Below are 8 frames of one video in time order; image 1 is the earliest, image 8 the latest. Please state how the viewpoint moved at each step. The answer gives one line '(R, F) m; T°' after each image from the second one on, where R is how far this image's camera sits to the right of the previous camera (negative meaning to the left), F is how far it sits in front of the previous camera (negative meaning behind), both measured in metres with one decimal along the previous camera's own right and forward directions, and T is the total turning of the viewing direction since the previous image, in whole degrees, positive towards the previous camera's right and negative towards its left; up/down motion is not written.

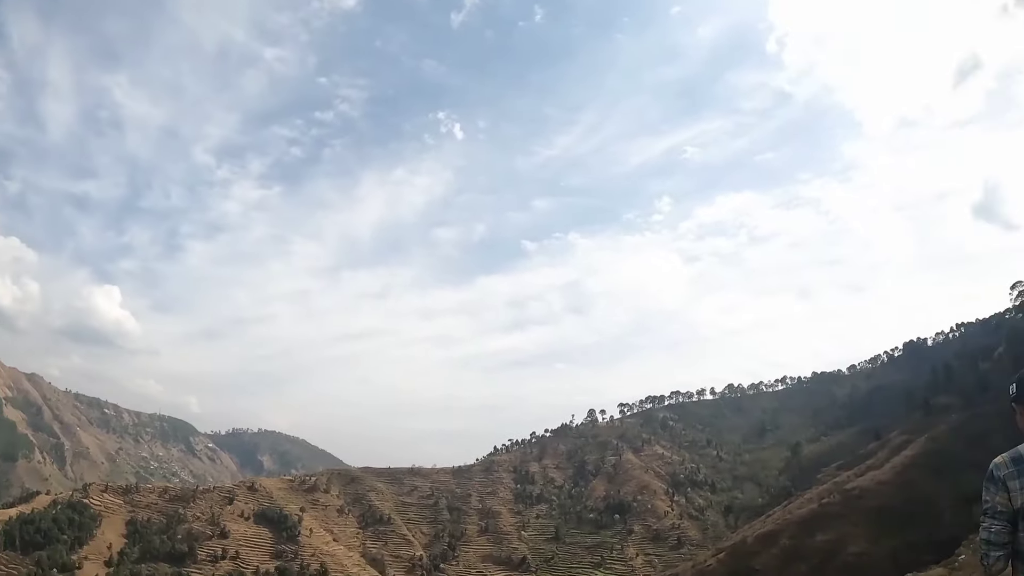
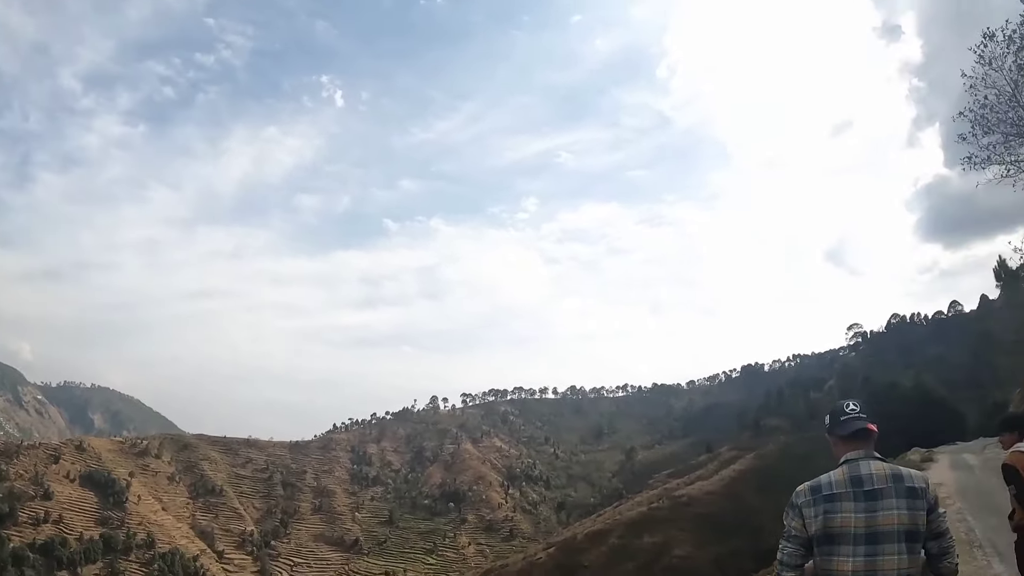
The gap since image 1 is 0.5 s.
(+3.1, +4.5) m; +11°
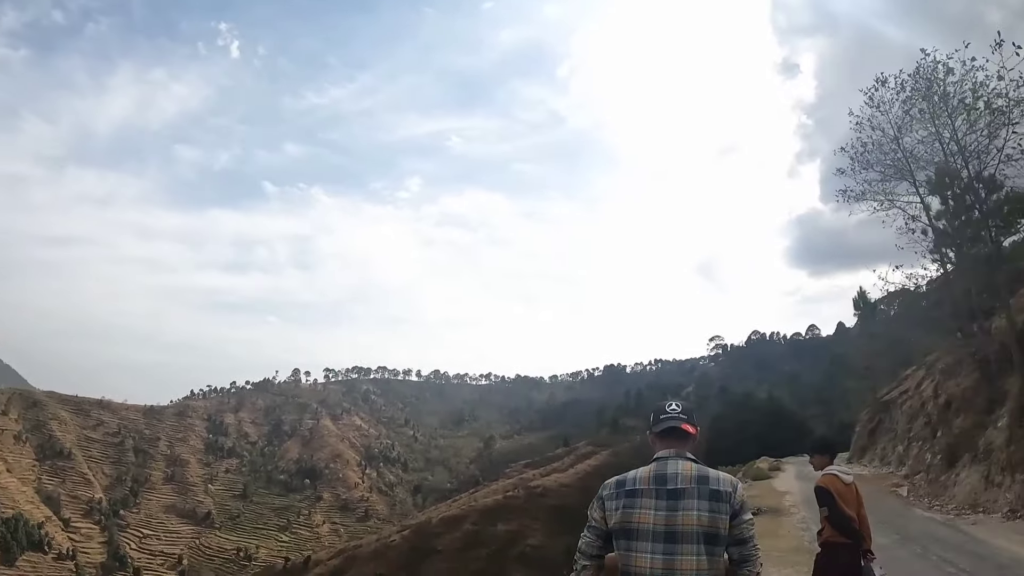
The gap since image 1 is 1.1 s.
(+1.5, +1.4) m; +10°
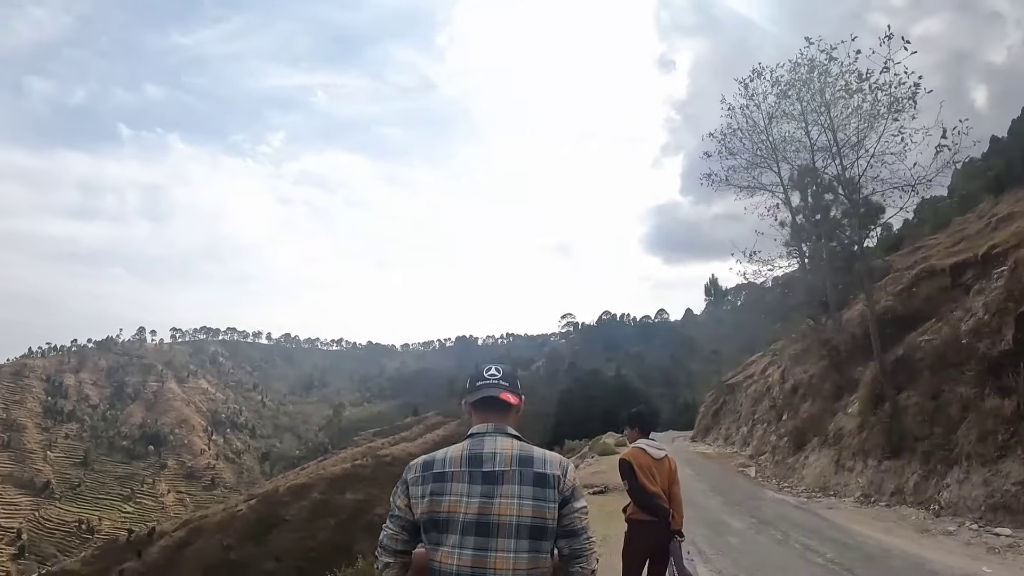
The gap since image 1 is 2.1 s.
(+0.6, +2.0) m; +11°
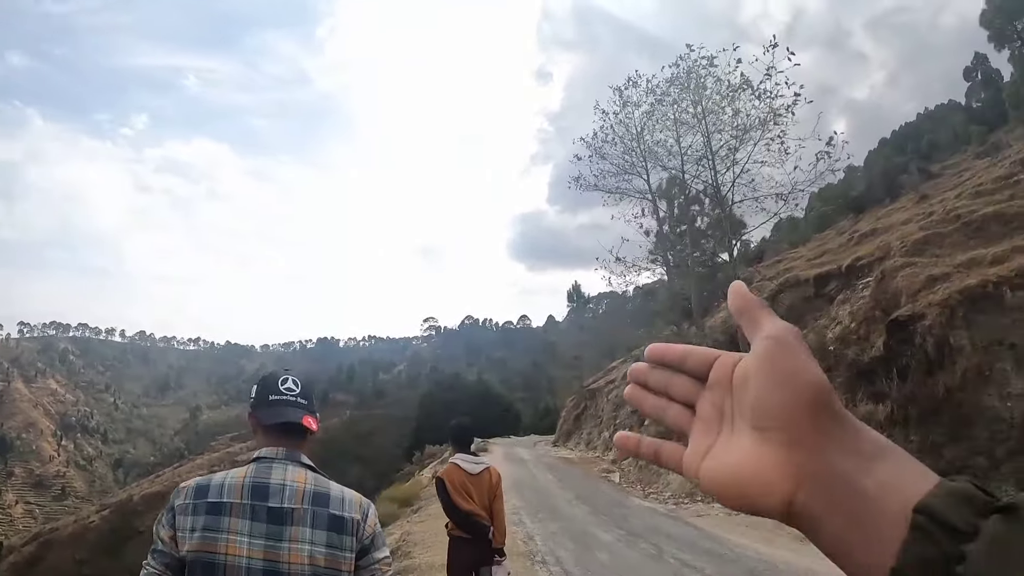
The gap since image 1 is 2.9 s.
(+0.6, +1.8) m; +9°
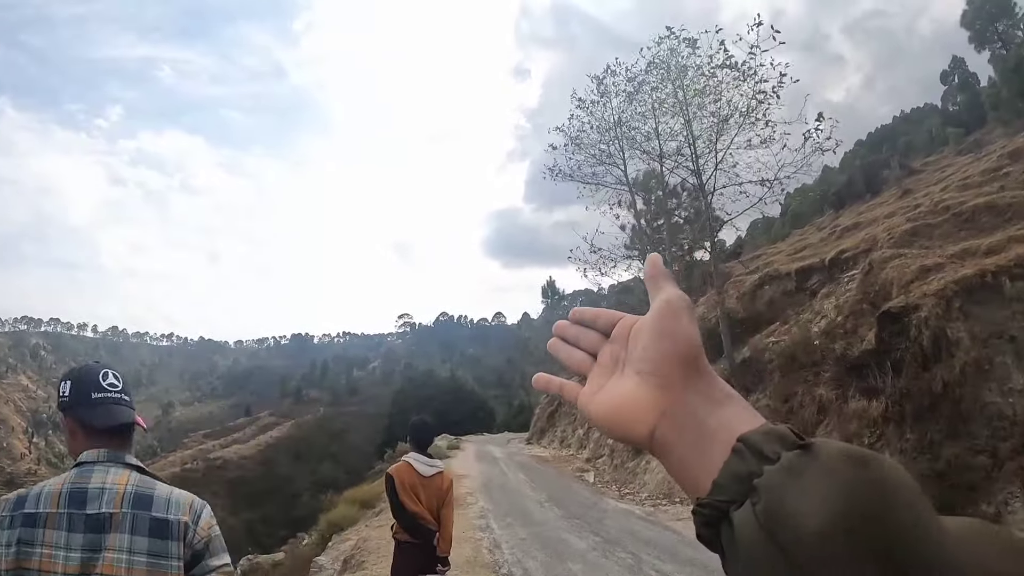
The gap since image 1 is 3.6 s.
(+0.1, +0.4) m; +2°
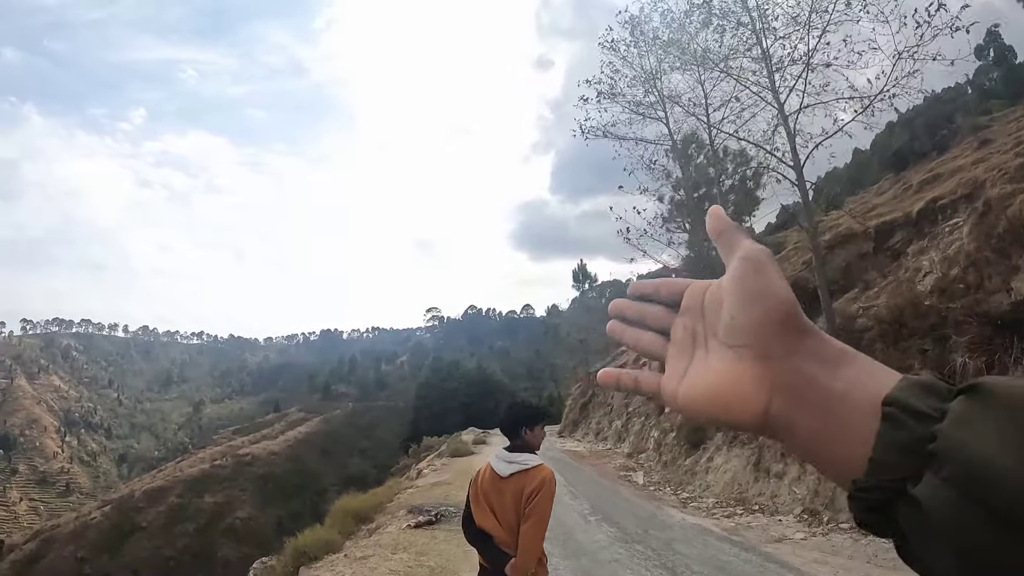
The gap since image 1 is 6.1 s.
(-0.4, +0.3) m; -2°
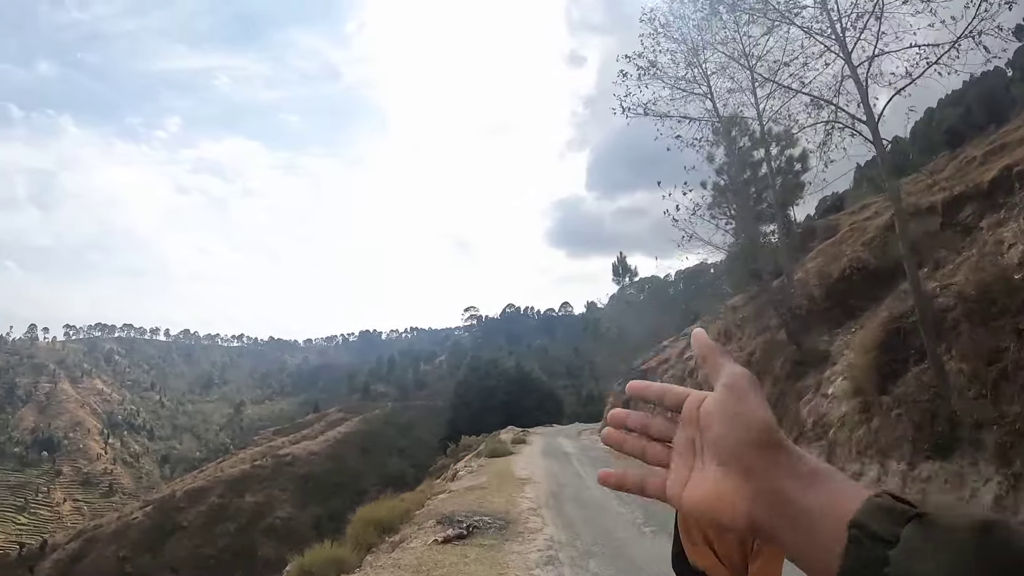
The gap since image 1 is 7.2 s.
(-0.4, 0.0) m; -2°
